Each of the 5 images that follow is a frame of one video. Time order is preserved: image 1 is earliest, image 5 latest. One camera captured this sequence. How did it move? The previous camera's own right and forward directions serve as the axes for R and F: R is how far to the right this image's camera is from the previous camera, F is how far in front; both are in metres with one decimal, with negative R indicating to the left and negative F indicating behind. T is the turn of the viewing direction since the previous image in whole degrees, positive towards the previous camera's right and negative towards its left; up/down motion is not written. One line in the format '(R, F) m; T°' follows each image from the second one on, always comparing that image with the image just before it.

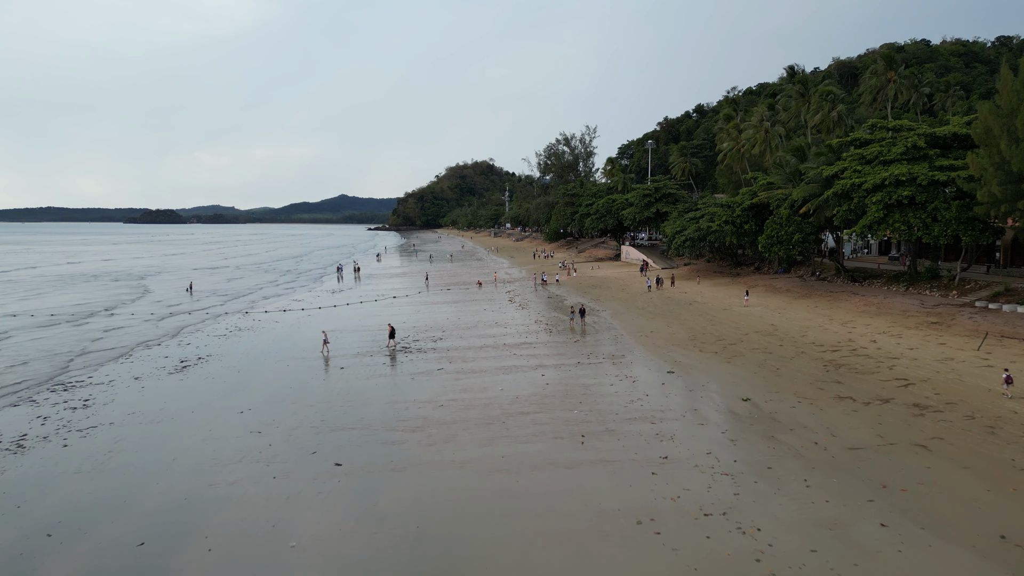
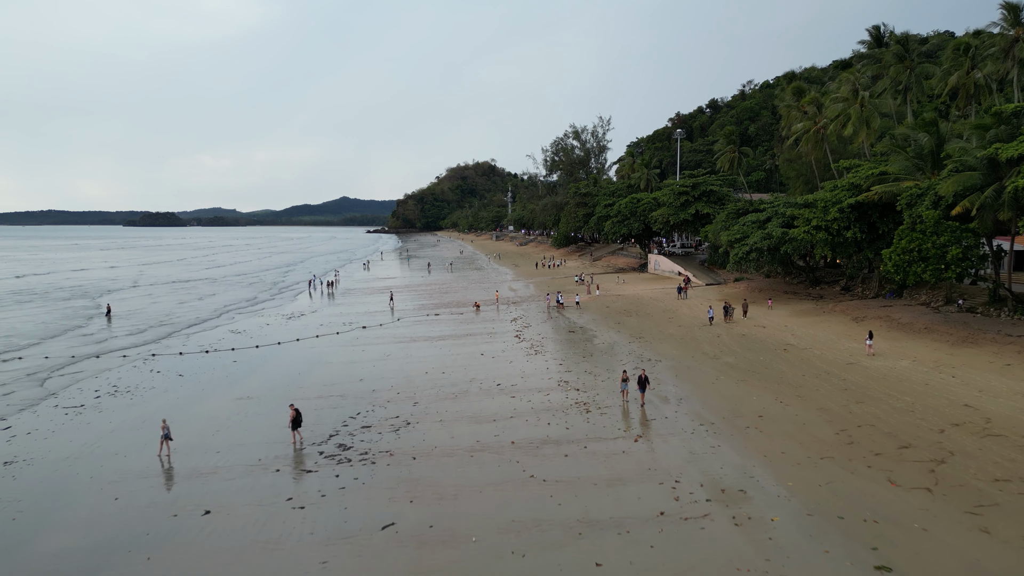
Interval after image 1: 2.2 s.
(-0.4, +9.9) m; 0°
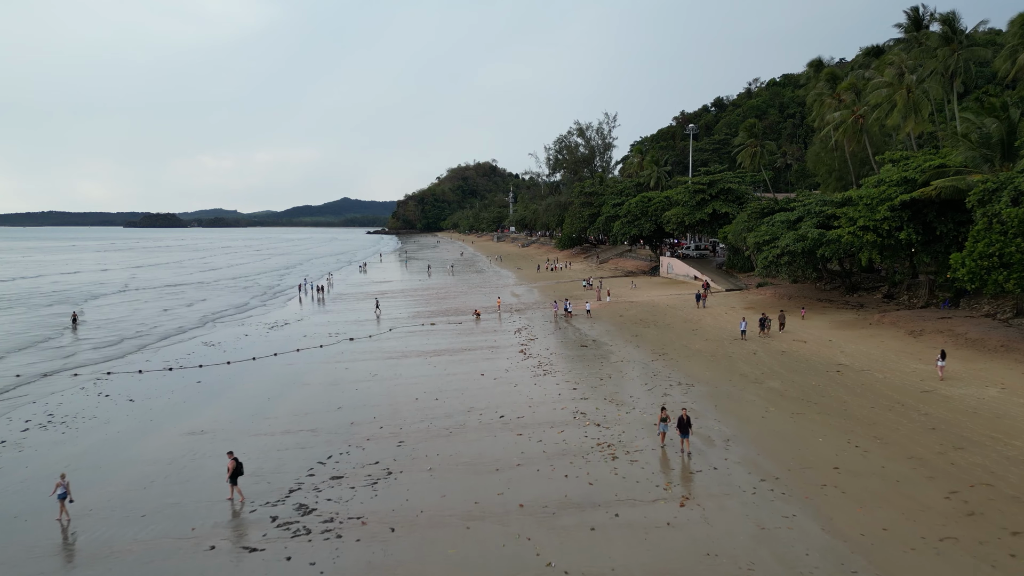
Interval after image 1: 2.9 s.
(-0.2, +3.1) m; 0°
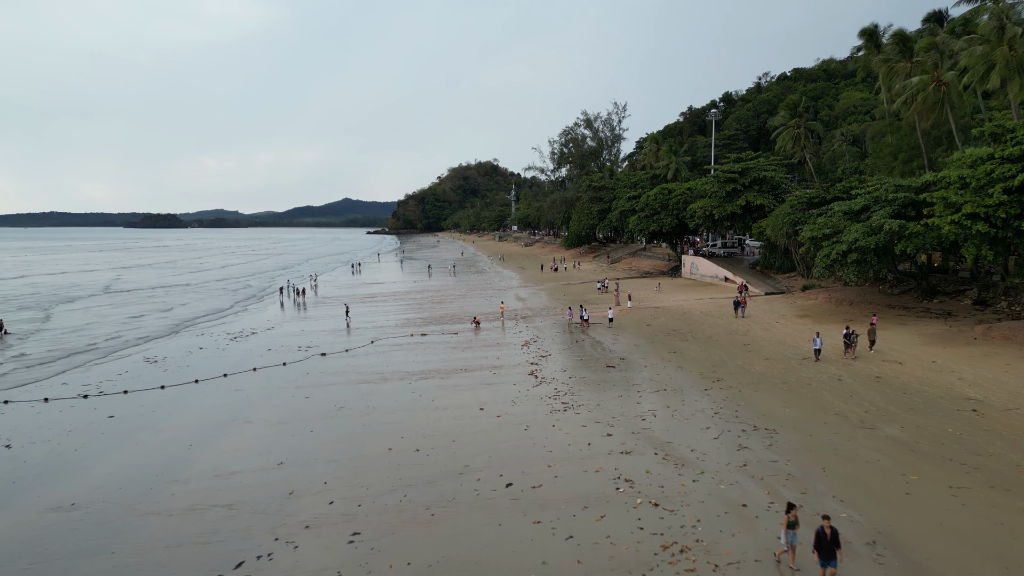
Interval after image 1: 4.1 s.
(-0.3, +4.9) m; 0°
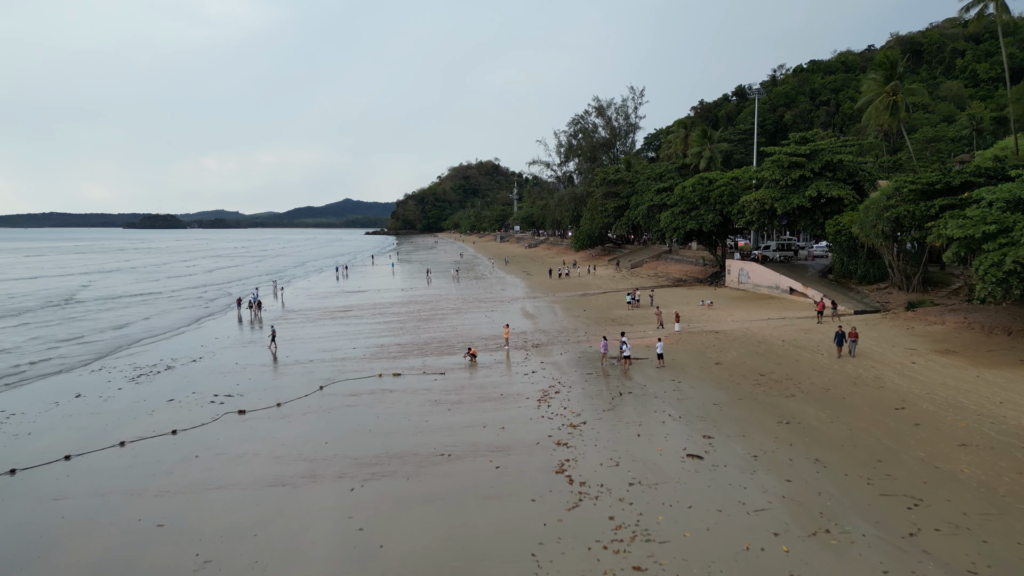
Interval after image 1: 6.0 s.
(-0.4, +7.6) m; 0°
